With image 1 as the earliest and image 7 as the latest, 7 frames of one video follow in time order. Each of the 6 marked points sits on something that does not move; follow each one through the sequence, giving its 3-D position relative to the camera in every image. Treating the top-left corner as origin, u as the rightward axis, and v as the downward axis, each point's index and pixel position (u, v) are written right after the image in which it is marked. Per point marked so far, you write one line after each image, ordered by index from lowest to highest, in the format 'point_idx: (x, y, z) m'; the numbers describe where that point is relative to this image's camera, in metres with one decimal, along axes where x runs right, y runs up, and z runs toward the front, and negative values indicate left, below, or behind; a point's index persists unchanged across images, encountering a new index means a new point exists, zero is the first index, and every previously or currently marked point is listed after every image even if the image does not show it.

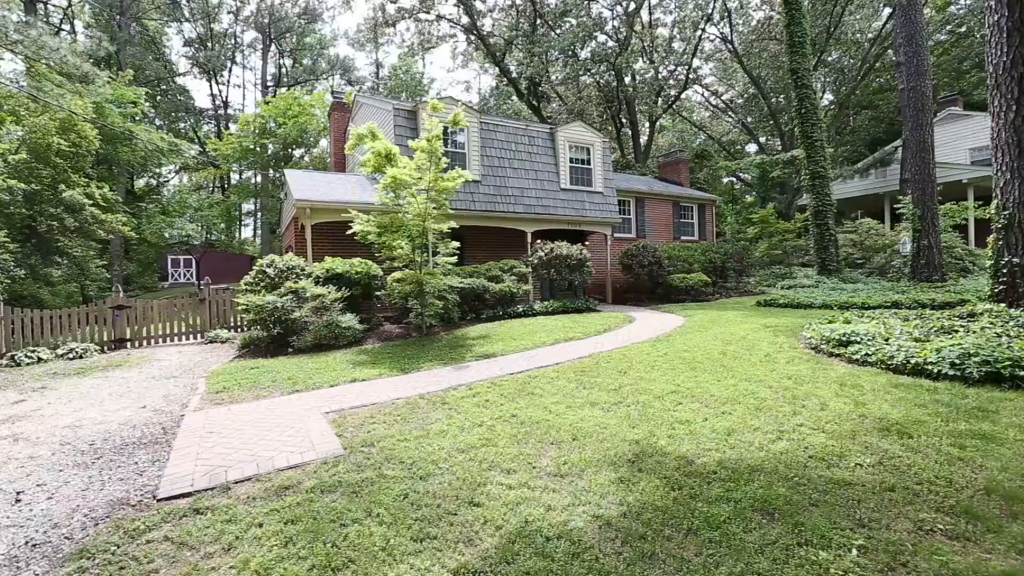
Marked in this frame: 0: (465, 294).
0: (-1.0, -0.1, +9.6) m
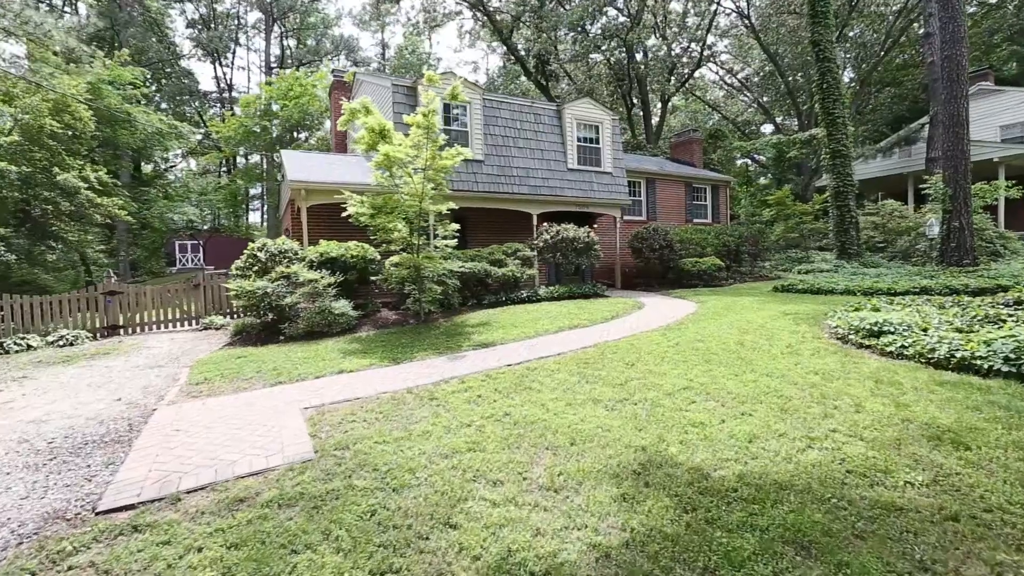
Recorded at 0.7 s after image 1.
0: (-0.9, +0.2, +9.2) m
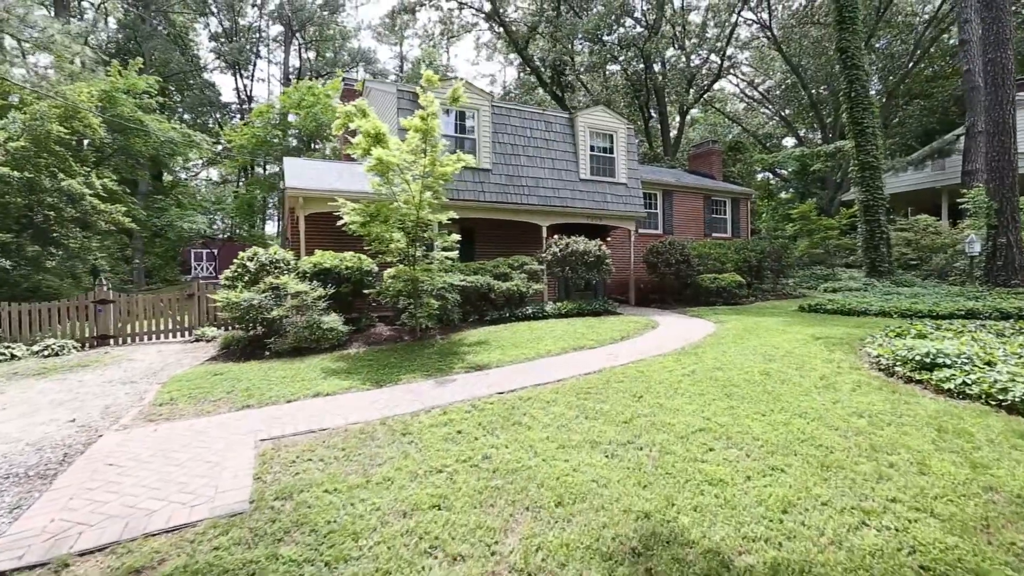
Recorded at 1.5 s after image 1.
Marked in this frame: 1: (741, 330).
0: (-0.8, -0.1, +8.7) m
1: (+3.2, -0.6, +6.9) m
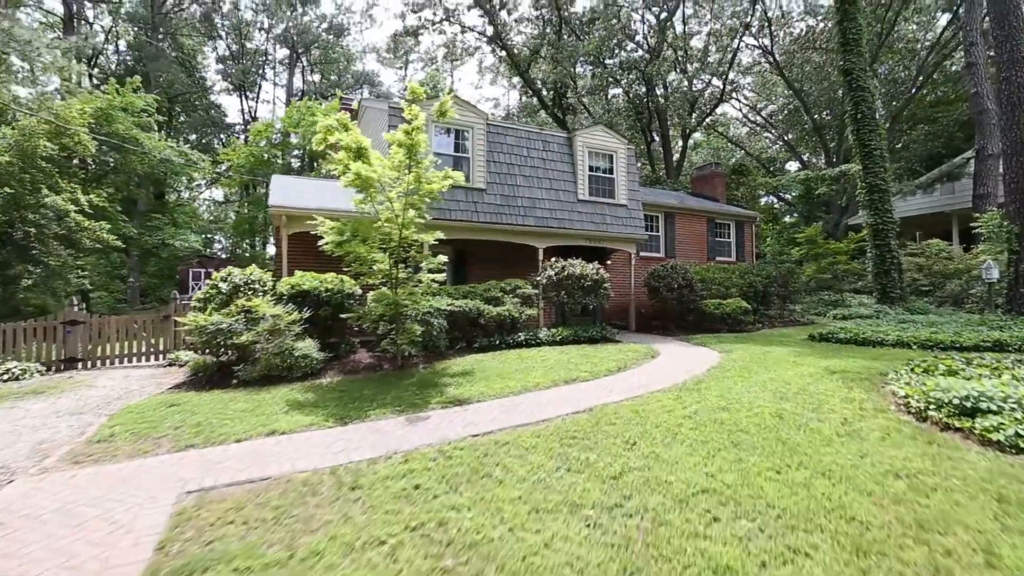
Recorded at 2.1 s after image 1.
0: (-1.0, -0.5, +8.2) m
1: (+3.1, -1.0, +6.3) m
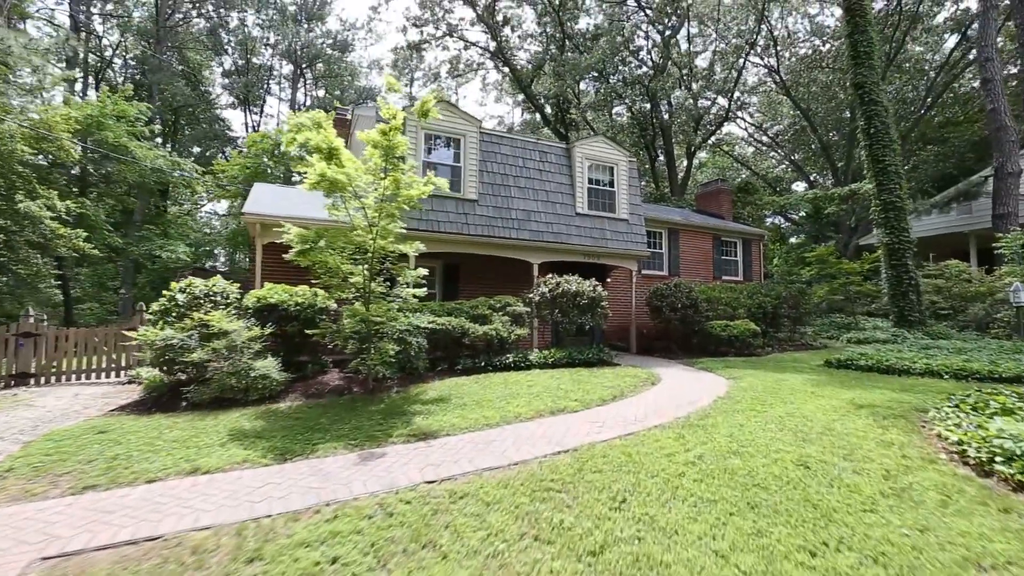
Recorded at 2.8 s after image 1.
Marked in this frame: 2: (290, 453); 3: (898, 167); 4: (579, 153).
0: (-1.2, -0.7, +7.5) m
1: (+2.8, -1.2, +5.6) m
2: (-1.8, -1.3, +4.0) m
3: (+10.3, +3.2, +13.1) m
4: (+1.5, +3.1, +11.3) m
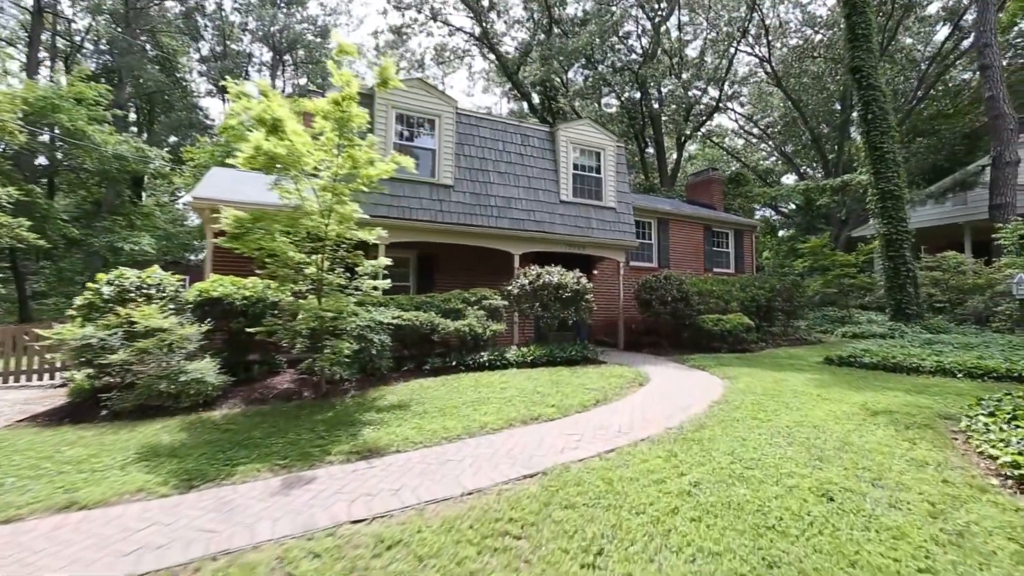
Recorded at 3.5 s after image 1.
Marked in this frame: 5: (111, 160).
0: (-1.5, -0.6, +6.8) m
1: (+2.5, -1.1, +5.0) m
2: (-2.1, -1.3, +3.3) m
3: (+9.9, +3.4, +12.6) m
4: (+1.1, +3.3, +10.6) m
5: (-13.0, +4.2, +15.8) m
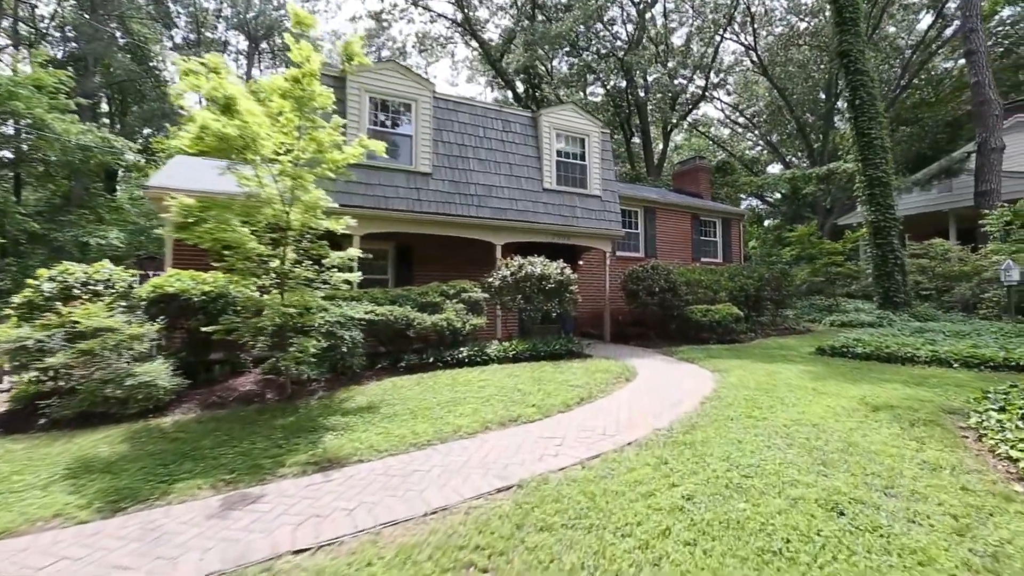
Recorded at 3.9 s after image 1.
0: (-1.8, -0.5, +6.4) m
1: (+2.3, -1.0, +4.7) m
2: (-2.2, -1.2, +2.9) m
3: (+9.4, +3.7, +12.4) m
4: (+0.7, +3.5, +10.2) m
5: (-13.5, +4.3, +15.0) m
